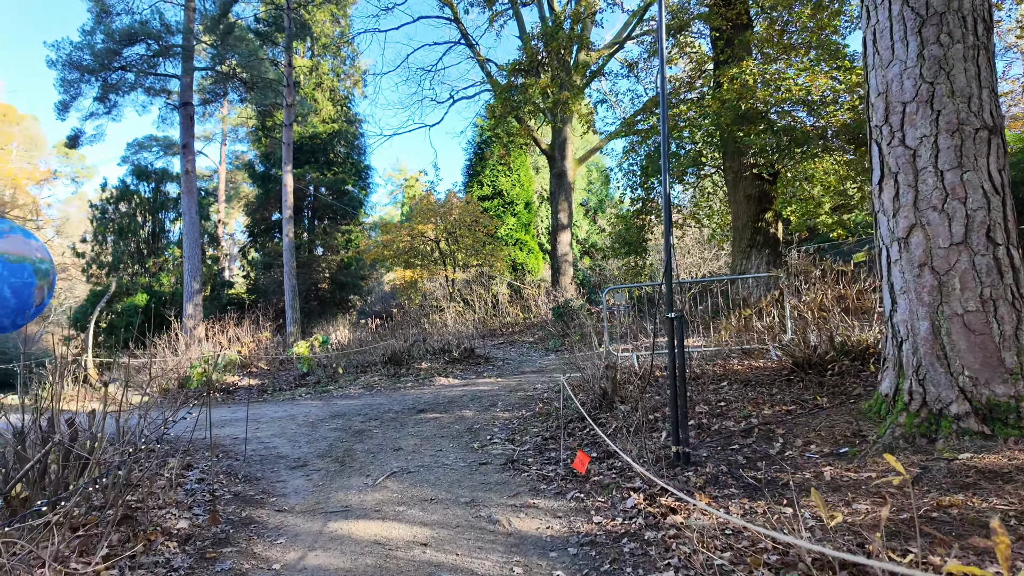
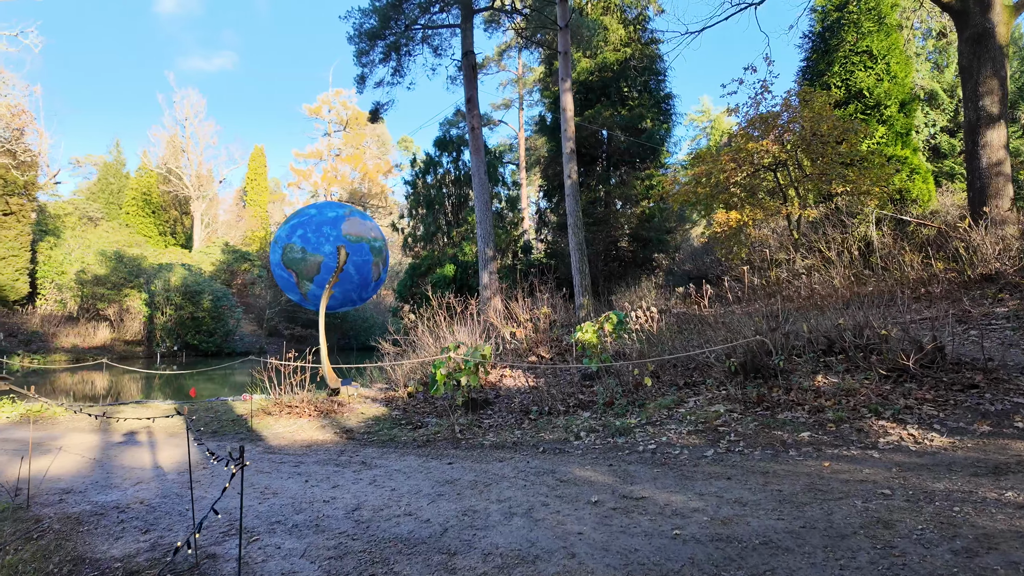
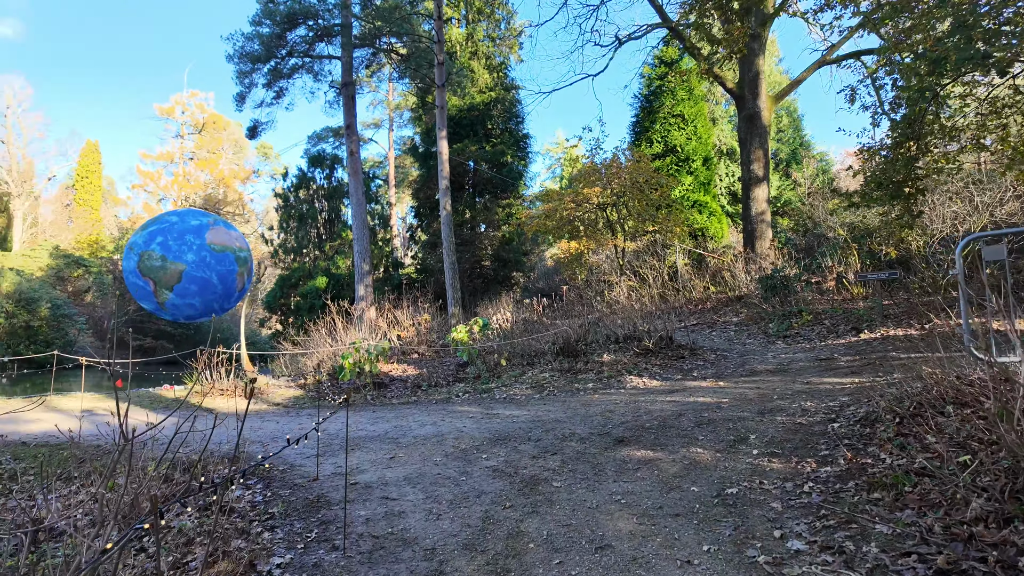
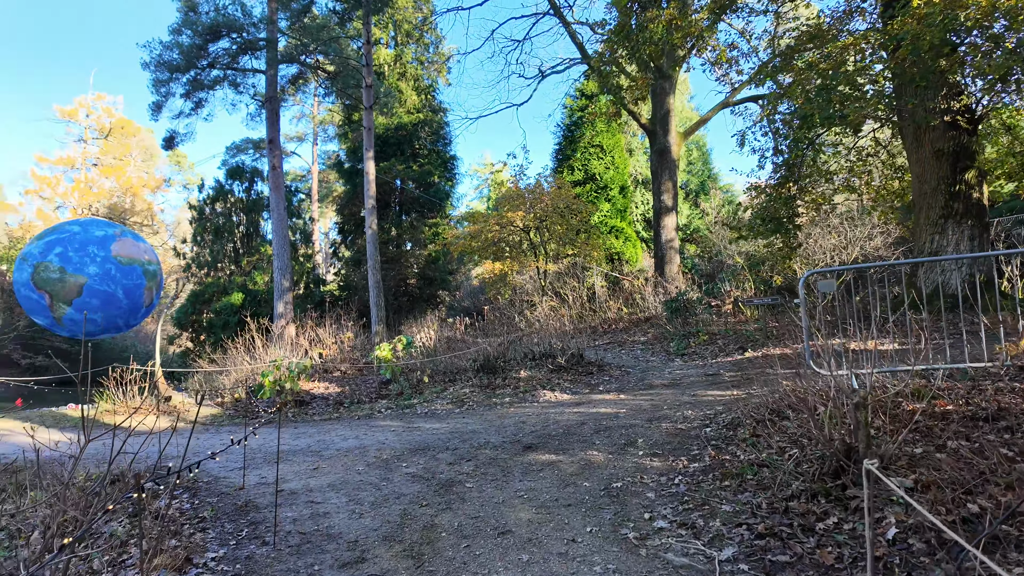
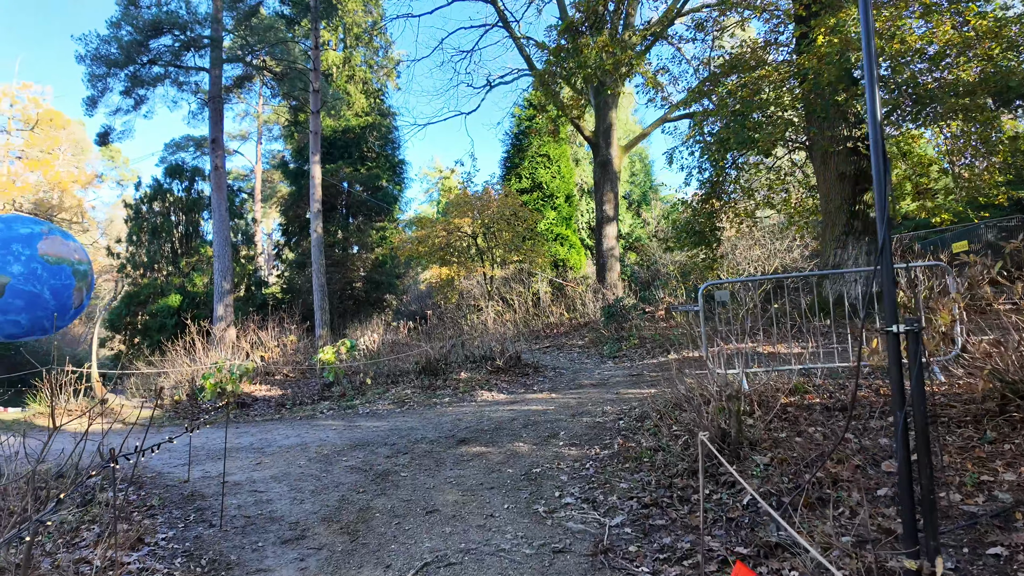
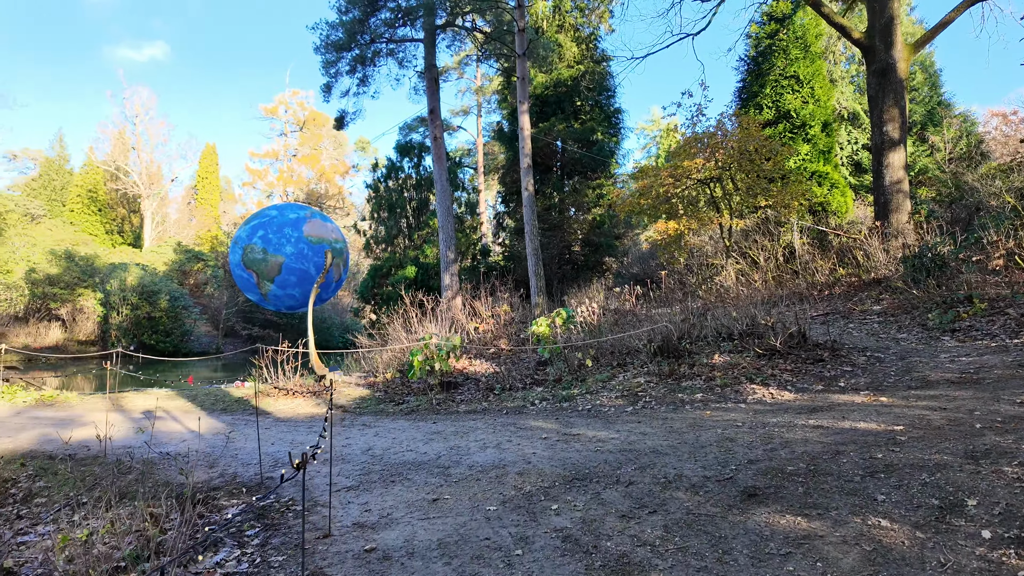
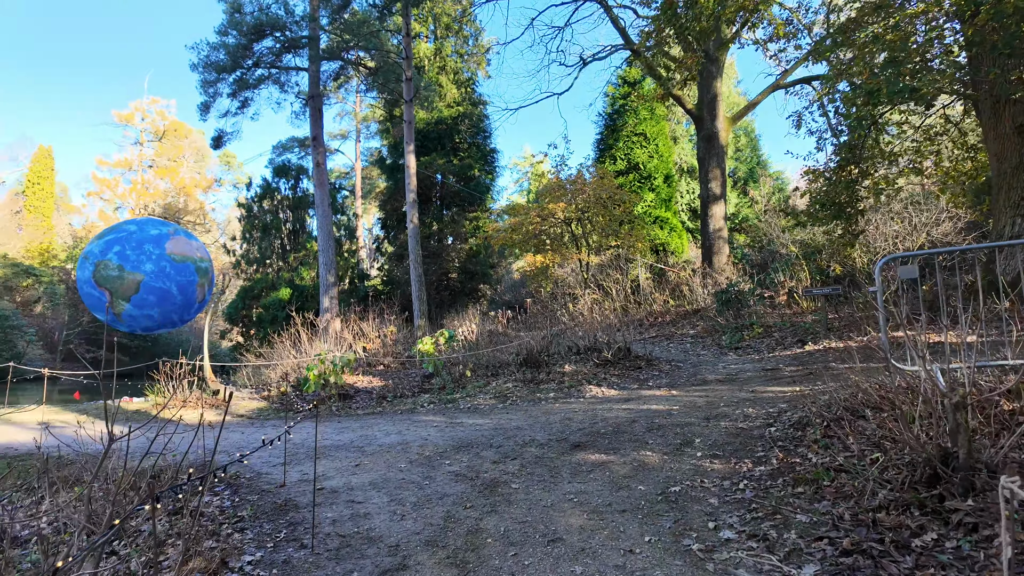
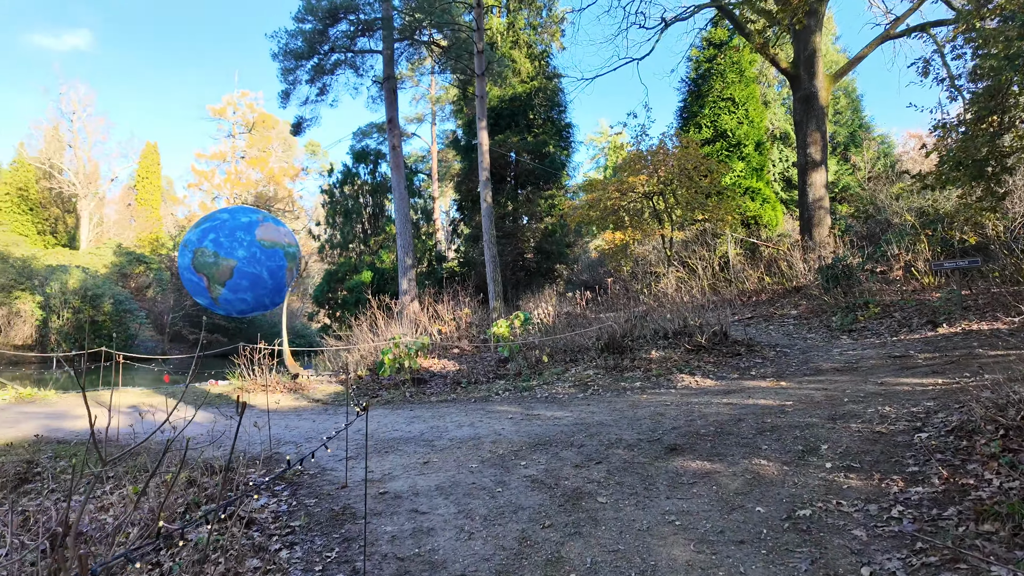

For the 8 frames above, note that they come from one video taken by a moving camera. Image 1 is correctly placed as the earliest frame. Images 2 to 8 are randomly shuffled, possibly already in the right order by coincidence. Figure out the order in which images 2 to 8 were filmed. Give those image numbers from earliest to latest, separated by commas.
5, 4, 7, 3, 8, 6, 2
